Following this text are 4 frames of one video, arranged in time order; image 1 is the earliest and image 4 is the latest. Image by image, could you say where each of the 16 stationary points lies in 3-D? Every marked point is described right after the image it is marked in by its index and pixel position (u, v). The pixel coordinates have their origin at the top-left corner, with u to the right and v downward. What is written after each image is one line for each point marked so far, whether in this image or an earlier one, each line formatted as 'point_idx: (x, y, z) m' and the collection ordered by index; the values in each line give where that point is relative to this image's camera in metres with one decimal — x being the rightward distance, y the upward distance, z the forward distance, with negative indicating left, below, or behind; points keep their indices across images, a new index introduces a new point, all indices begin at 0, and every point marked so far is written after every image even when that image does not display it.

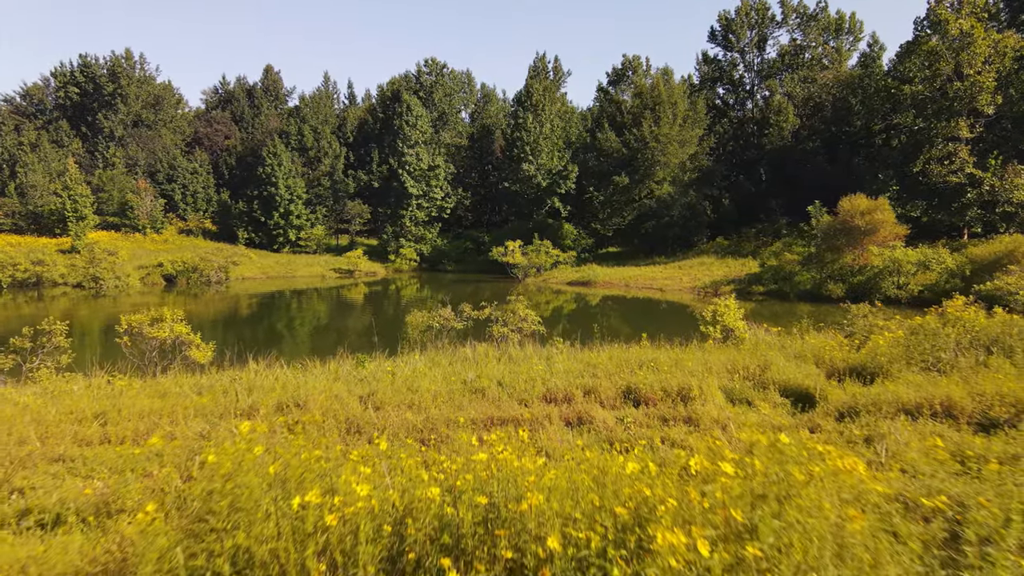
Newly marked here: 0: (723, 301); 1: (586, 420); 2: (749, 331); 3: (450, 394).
0: (+4.1, -0.3, +9.5) m
1: (+0.7, -1.2, +4.5) m
2: (+4.3, -0.8, +8.9) m
3: (-0.7, -1.2, +5.4) m
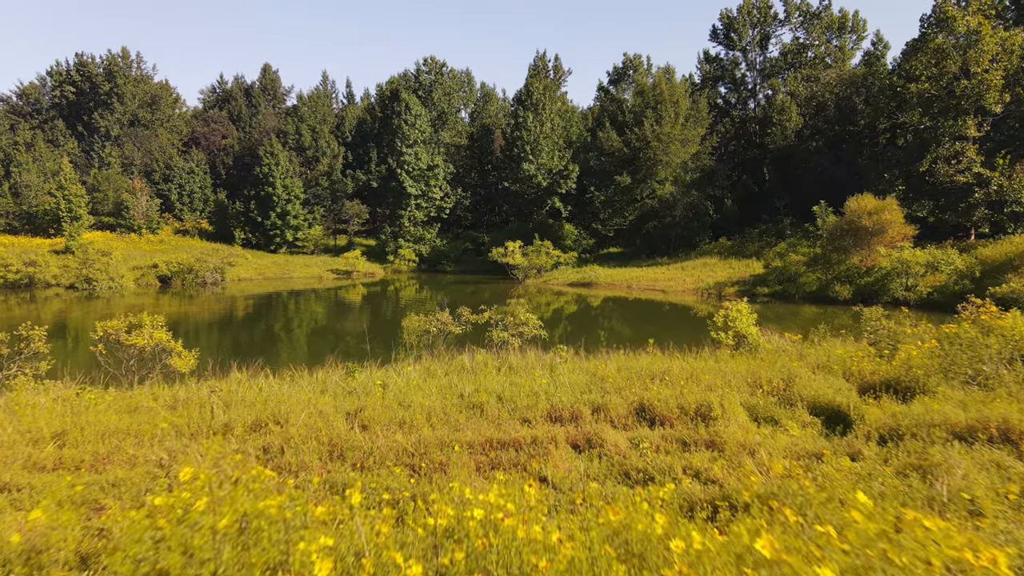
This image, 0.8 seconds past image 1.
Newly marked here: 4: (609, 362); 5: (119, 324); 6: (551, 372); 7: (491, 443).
0: (+4.1, -0.3, +9.0) m
1: (+0.7, -1.3, +4.0) m
2: (+4.3, -0.9, +8.5) m
3: (-0.7, -1.2, +5.0) m
4: (+1.4, -1.1, +7.2) m
5: (-6.0, -0.5, +7.4) m
6: (+0.5, -1.1, +6.5) m
7: (-0.2, -1.3, +4.1) m
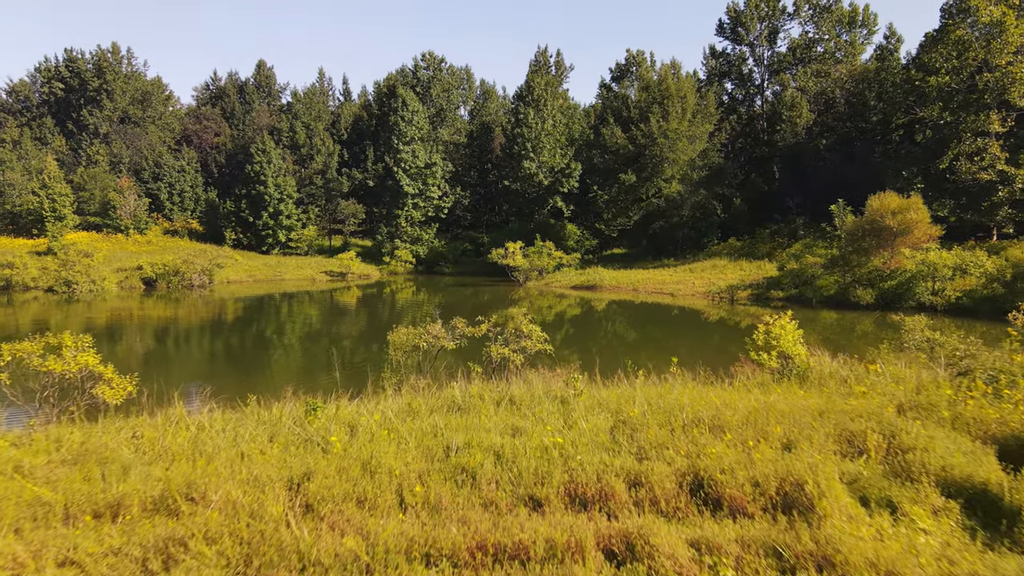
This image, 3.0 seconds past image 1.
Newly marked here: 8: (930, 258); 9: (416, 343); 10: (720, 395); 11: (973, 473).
0: (+4.1, -0.5, +7.7) m
1: (+0.7, -1.4, +2.7) m
2: (+4.4, -1.0, +7.1) m
3: (-0.6, -1.4, +3.6) m
4: (+1.4, -1.2, +5.8) m
5: (-5.9, -0.7, +6.1) m
6: (+0.5, -1.3, +5.2) m
7: (-0.1, -1.5, +2.8) m
8: (+16.9, +1.2, +19.8) m
9: (-1.9, -1.1, +9.7) m
10: (+2.4, -1.2, +5.6) m
11: (+3.0, -1.2, +3.2) m
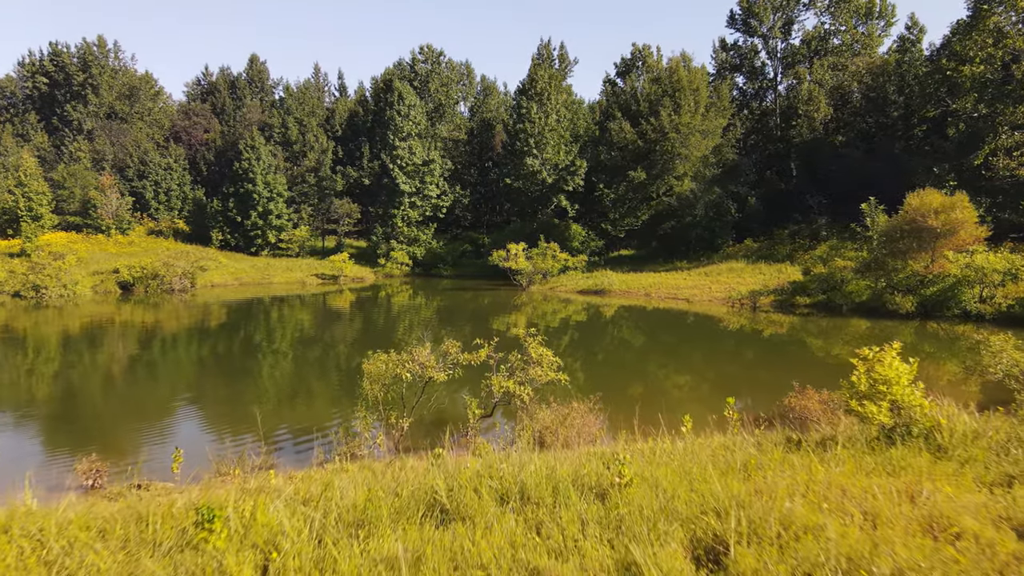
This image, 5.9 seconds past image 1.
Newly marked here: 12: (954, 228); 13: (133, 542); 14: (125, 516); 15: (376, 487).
0: (+4.2, -0.8, +5.8) m
1: (+0.8, -1.7, +0.7) m
2: (+4.4, -1.3, +5.2) m
3: (-0.6, -1.7, +1.7) m
4: (+1.5, -1.5, +3.9) m
5: (-5.8, -1.0, +4.2) m
6: (+0.6, -1.5, +3.2) m
7: (-0.1, -1.7, +0.8) m
8: (+17.0, +0.9, +17.9) m
9: (-1.8, -1.3, +7.8) m
10: (+2.4, -1.5, +3.6) m
11: (+3.1, -1.4, +1.3) m
12: (+17.1, +2.3, +18.9) m
13: (-2.6, -1.7, +3.3) m
14: (-3.0, -1.7, +3.8) m
15: (-1.1, -1.6, +4.1) m
